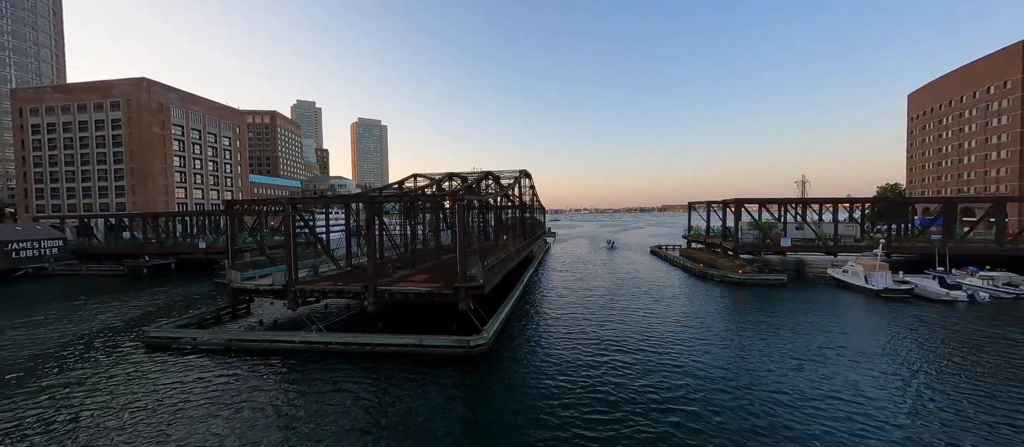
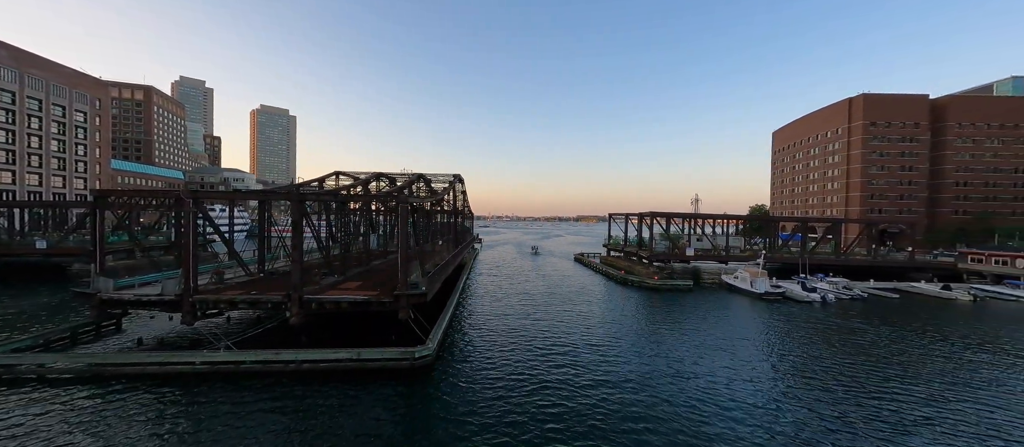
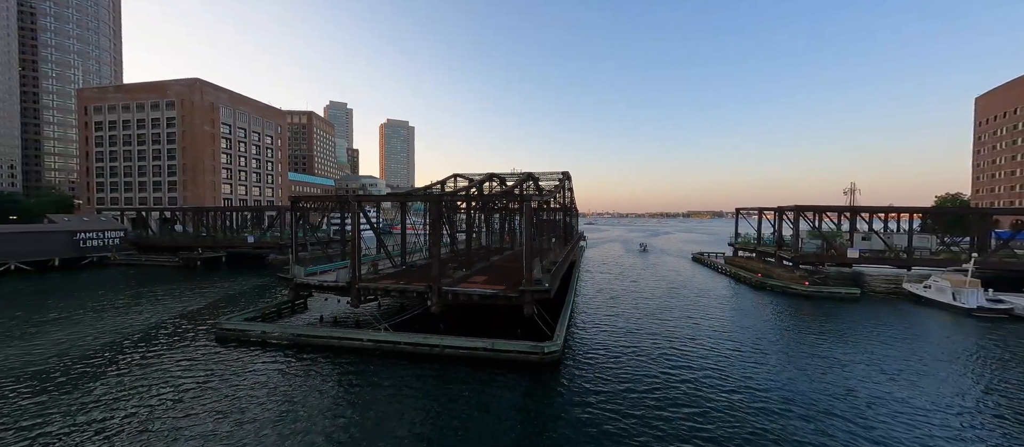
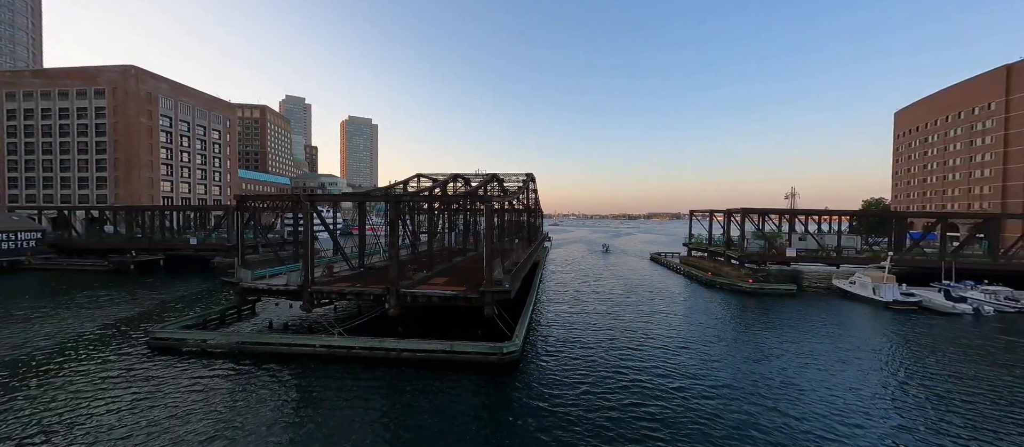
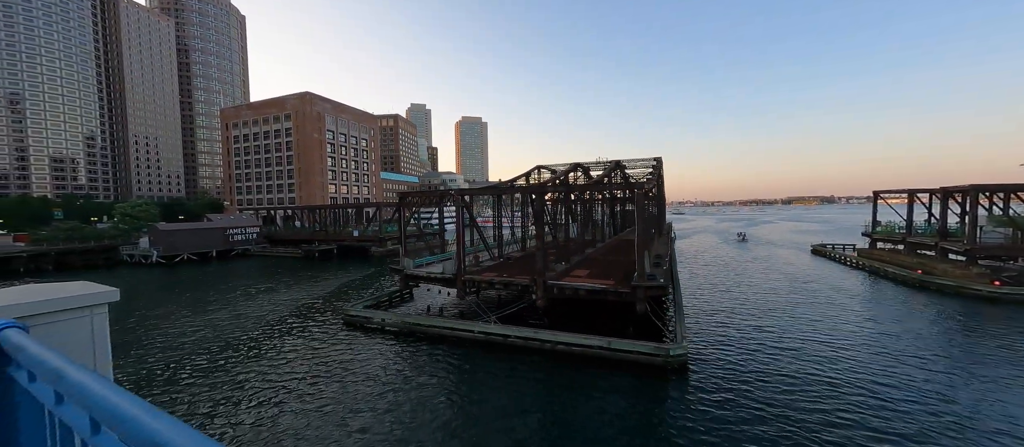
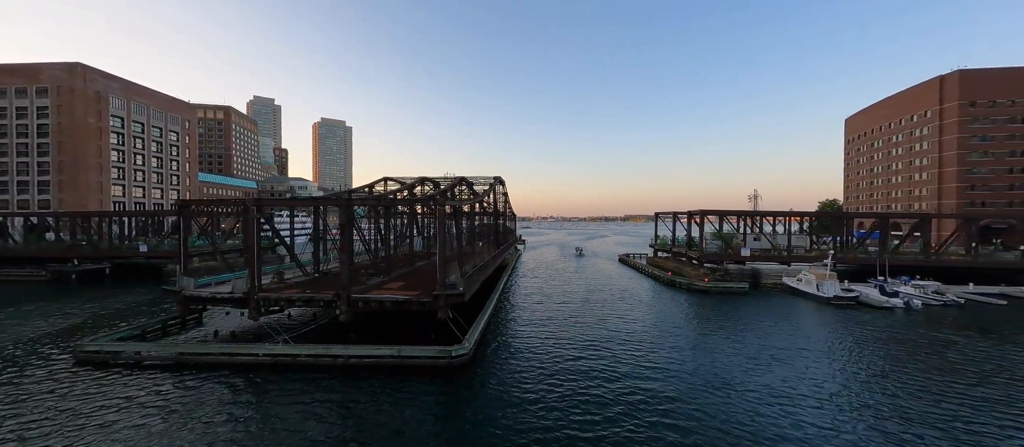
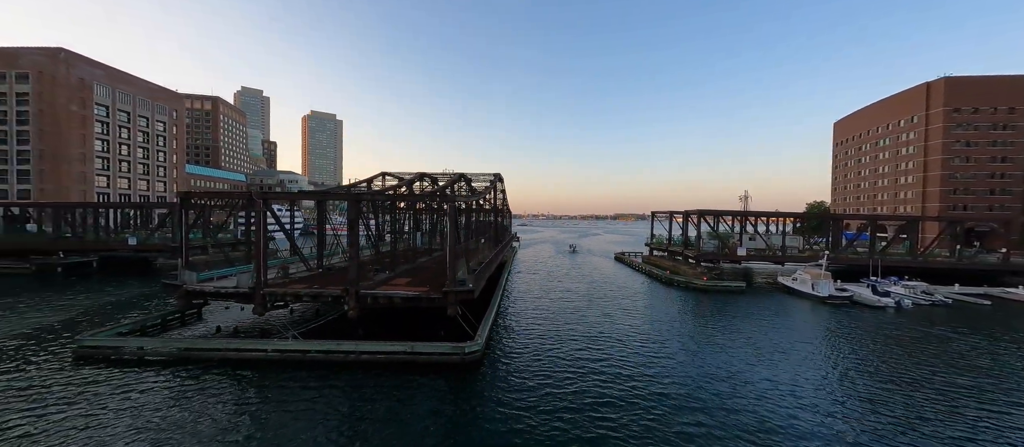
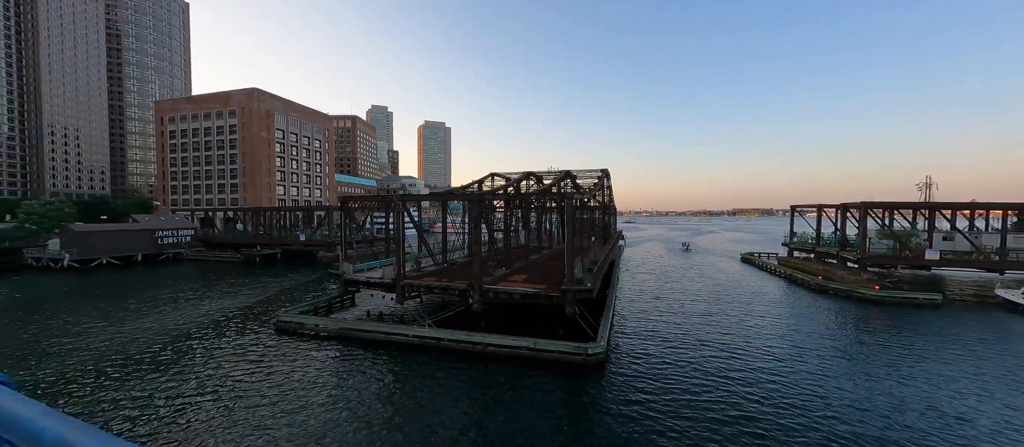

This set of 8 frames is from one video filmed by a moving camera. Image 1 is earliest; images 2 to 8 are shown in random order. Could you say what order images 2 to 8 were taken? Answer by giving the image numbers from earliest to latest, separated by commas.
6, 2, 7, 4, 3, 8, 5
